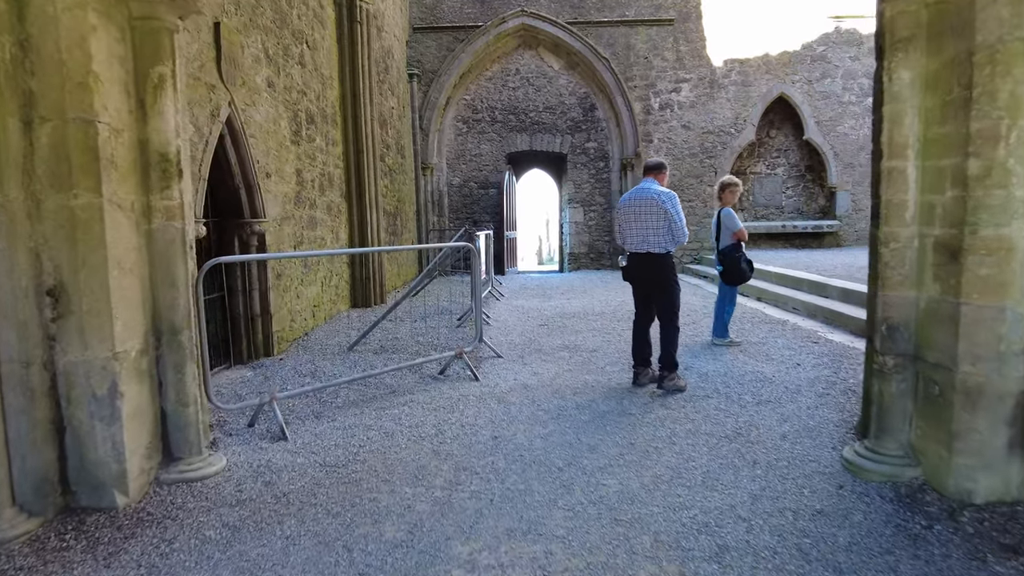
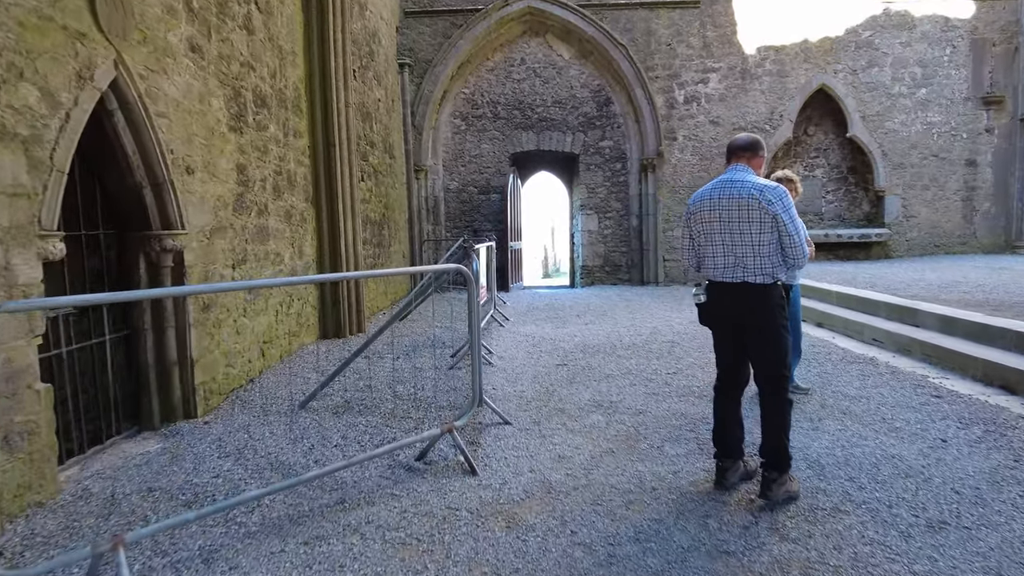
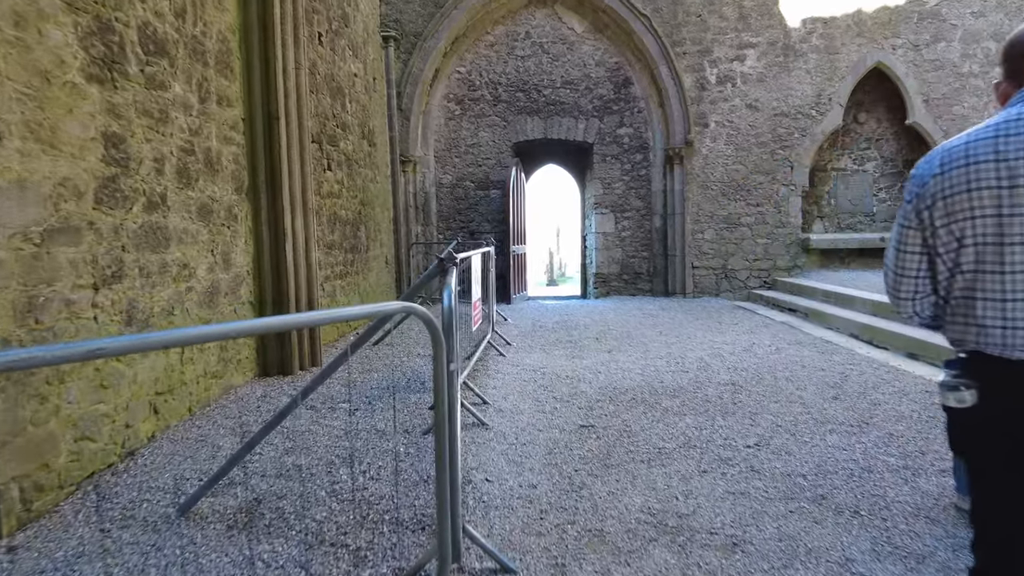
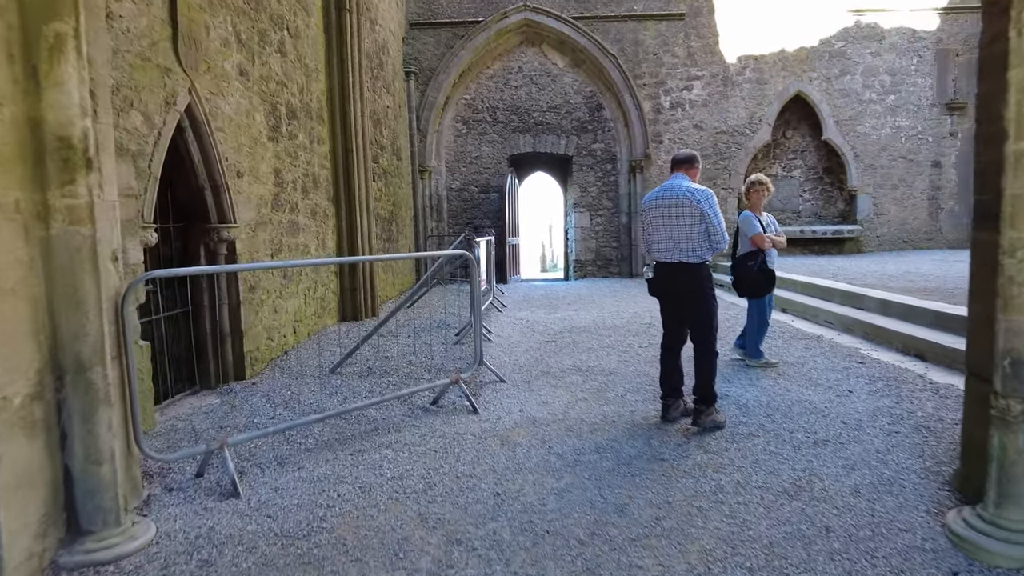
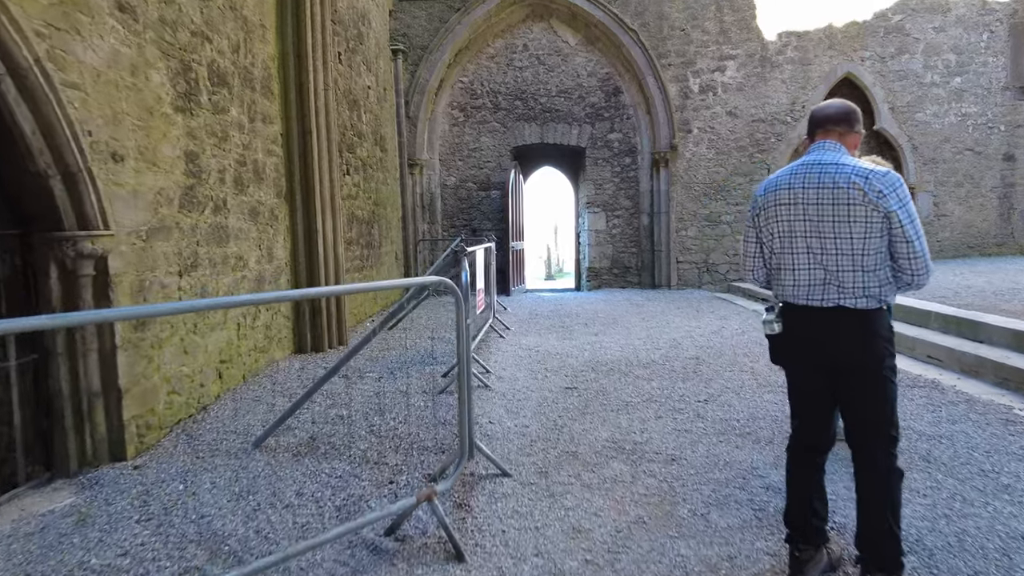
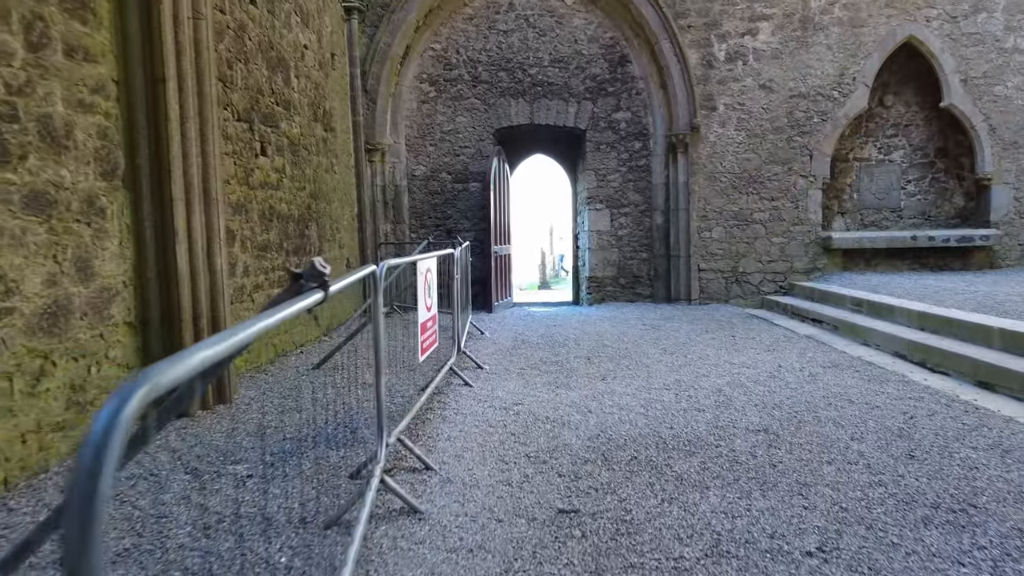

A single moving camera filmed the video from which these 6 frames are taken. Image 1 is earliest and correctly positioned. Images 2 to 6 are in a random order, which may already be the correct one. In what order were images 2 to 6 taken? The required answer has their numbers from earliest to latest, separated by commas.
4, 2, 5, 3, 6
